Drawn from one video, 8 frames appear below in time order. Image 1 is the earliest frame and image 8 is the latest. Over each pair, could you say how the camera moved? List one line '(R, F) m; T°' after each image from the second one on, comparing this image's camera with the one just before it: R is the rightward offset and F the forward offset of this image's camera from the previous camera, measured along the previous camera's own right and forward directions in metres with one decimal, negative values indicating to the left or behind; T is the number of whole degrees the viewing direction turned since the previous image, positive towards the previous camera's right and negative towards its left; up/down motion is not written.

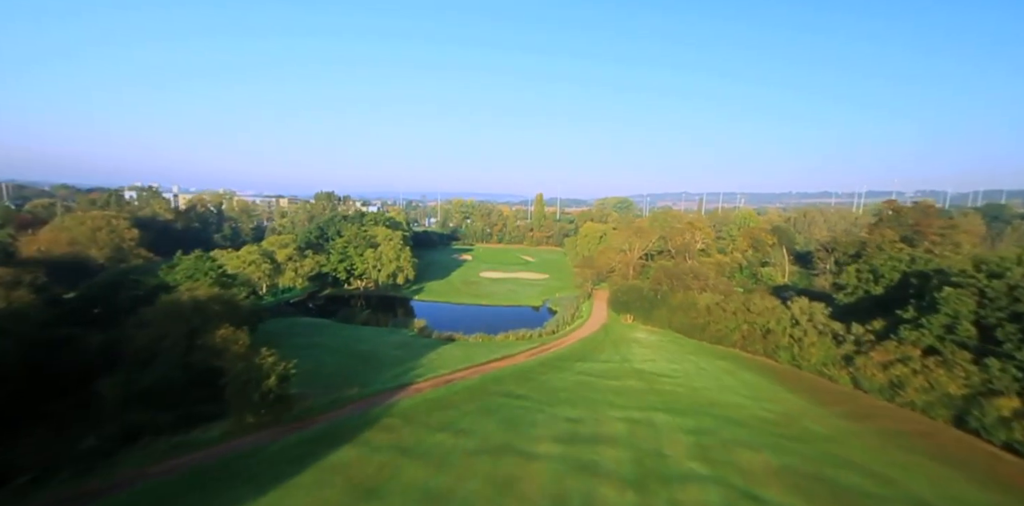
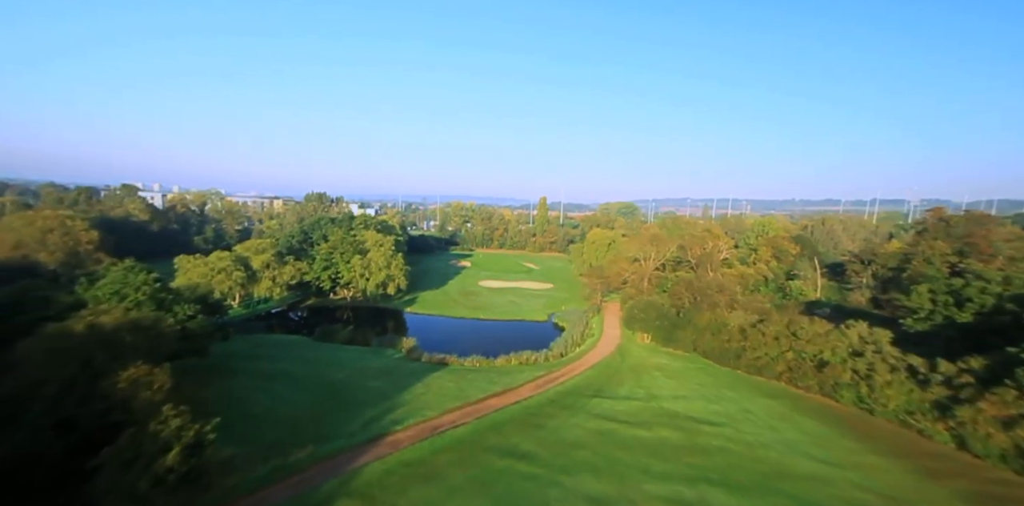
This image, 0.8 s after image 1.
(-0.2, +5.1) m; 0°
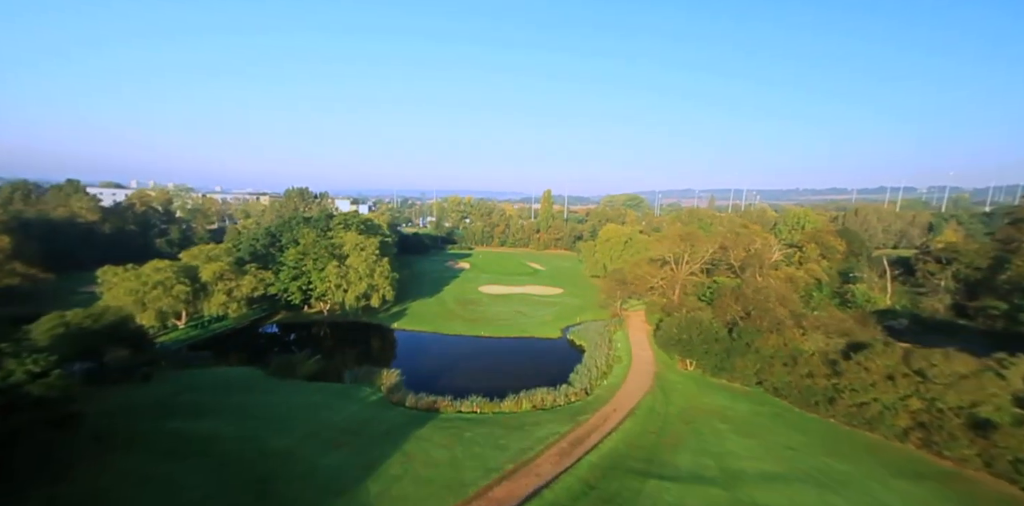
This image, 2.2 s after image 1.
(-0.5, +8.1) m; 0°
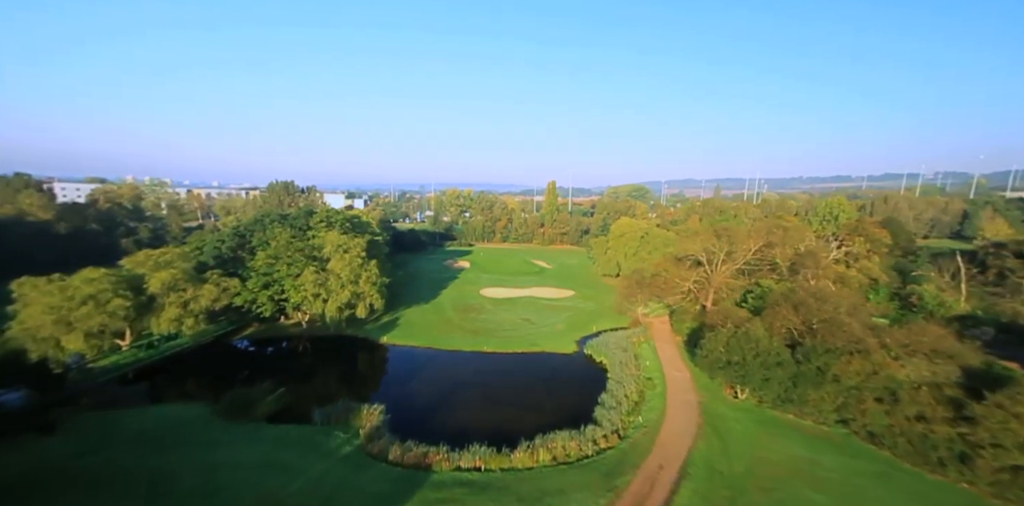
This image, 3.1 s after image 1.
(-0.4, +6.0) m; 0°
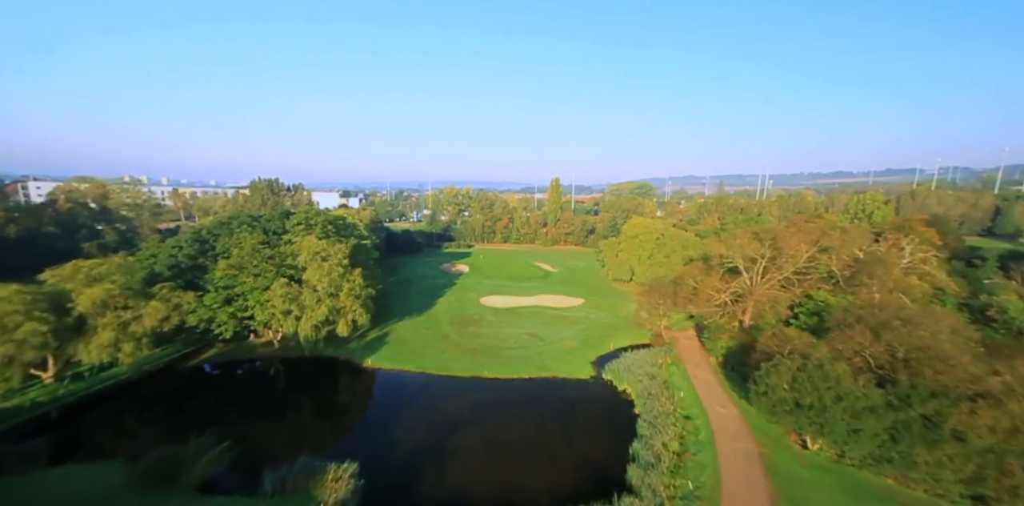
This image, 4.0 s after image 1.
(-0.4, +5.3) m; 0°
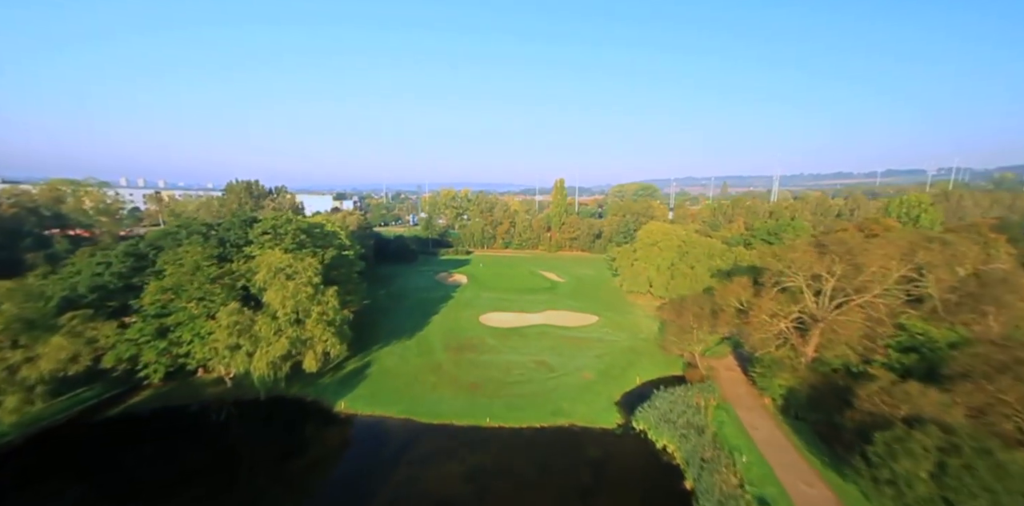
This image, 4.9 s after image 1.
(-0.4, +6.1) m; 0°
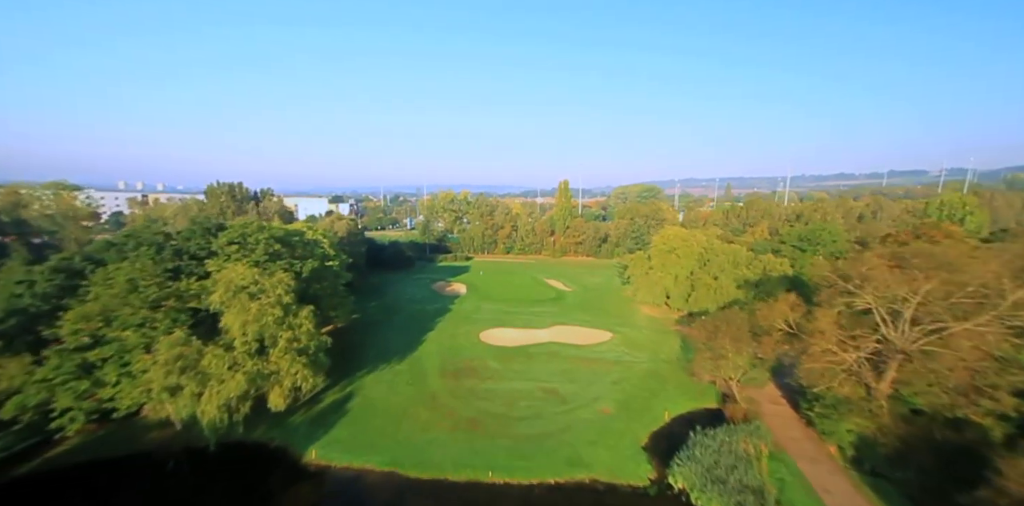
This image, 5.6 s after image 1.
(-0.3, +4.5) m; 0°
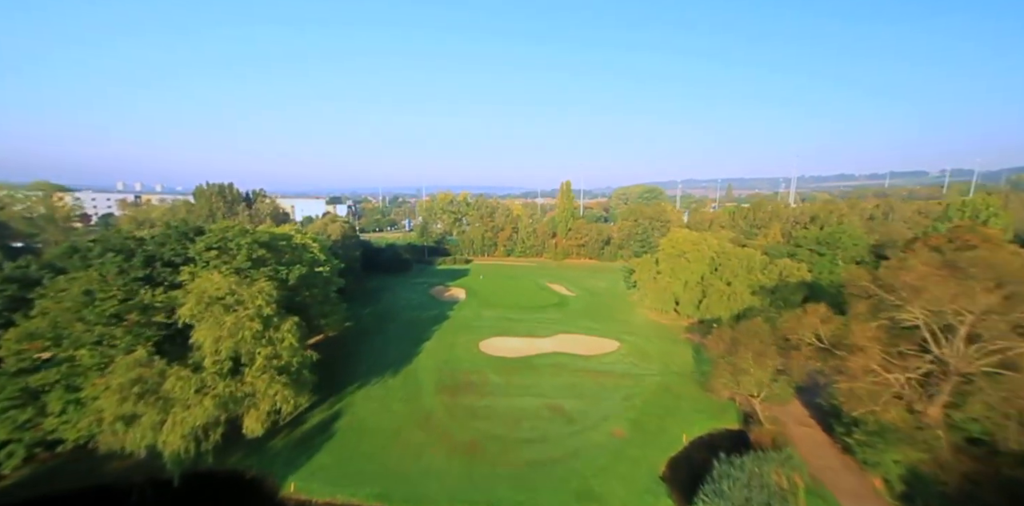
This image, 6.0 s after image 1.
(-0.2, +2.2) m; 0°
